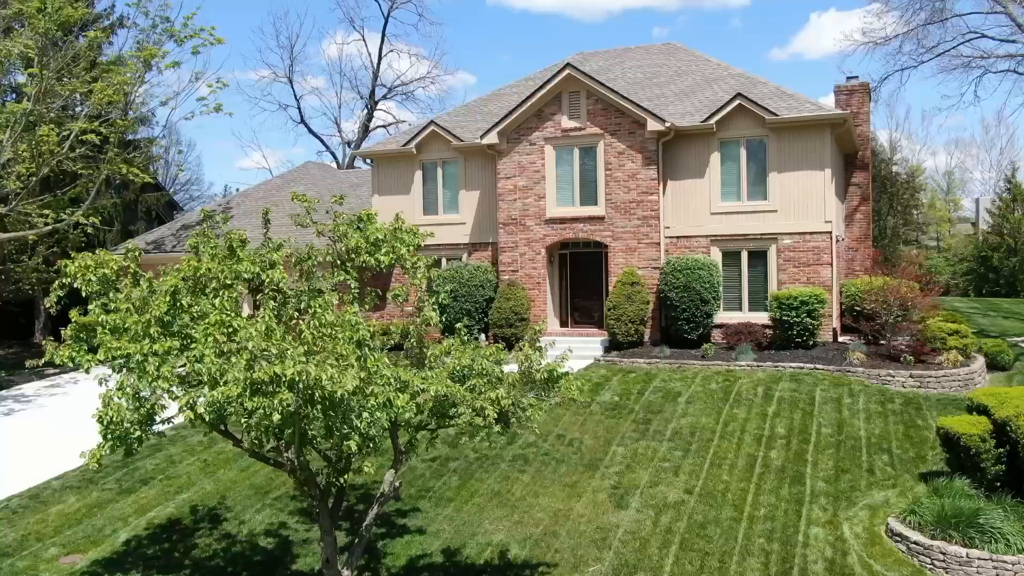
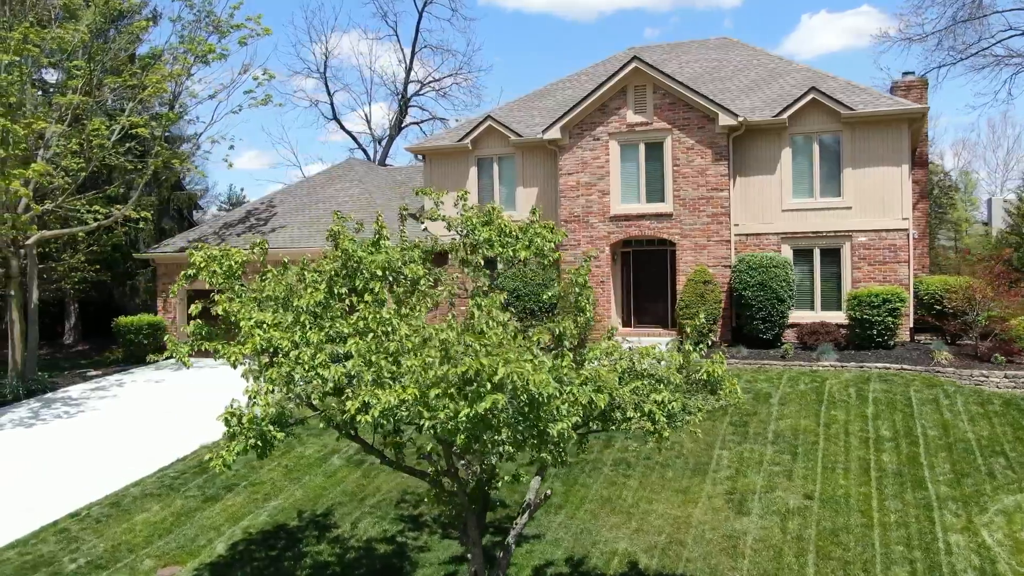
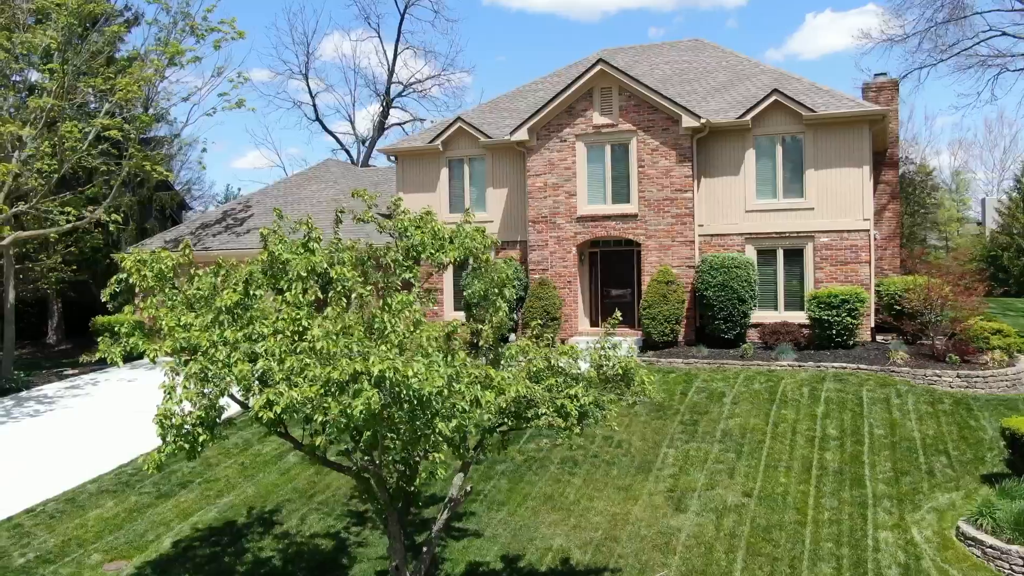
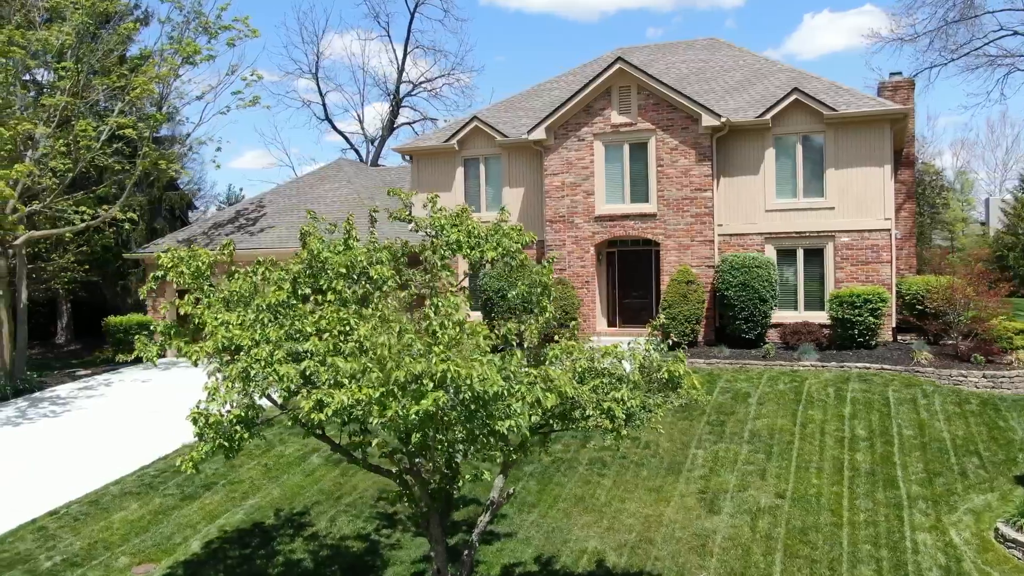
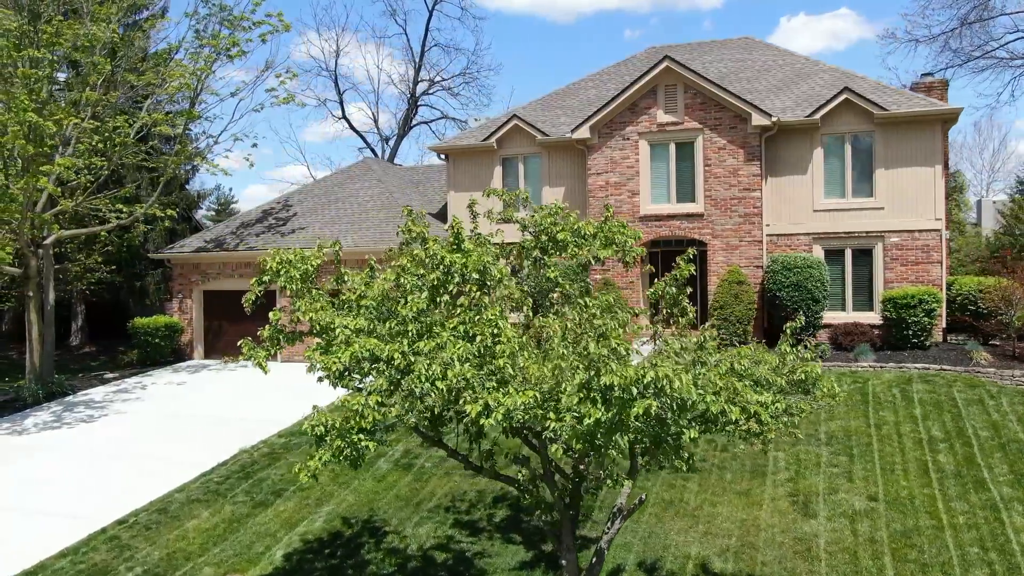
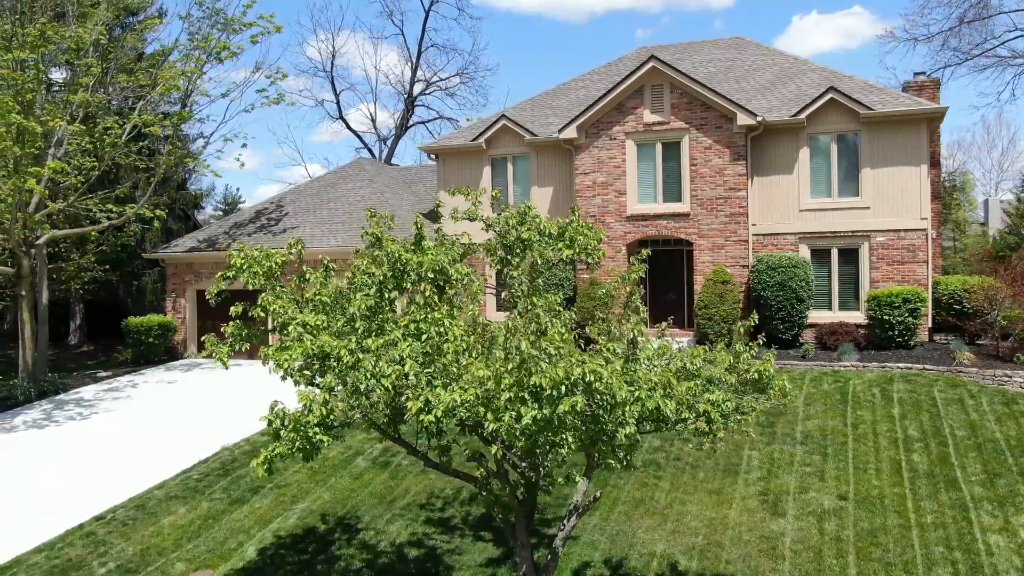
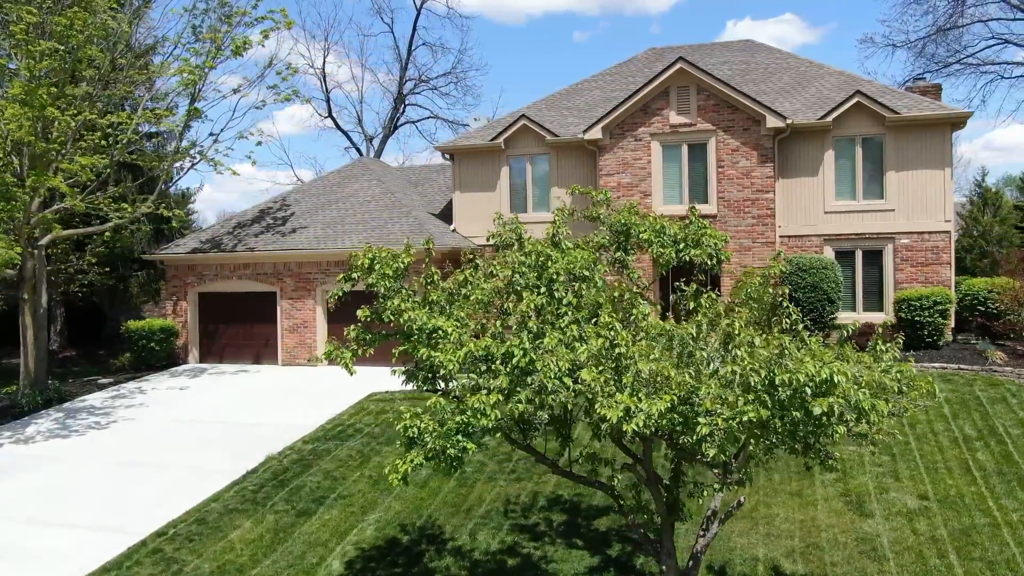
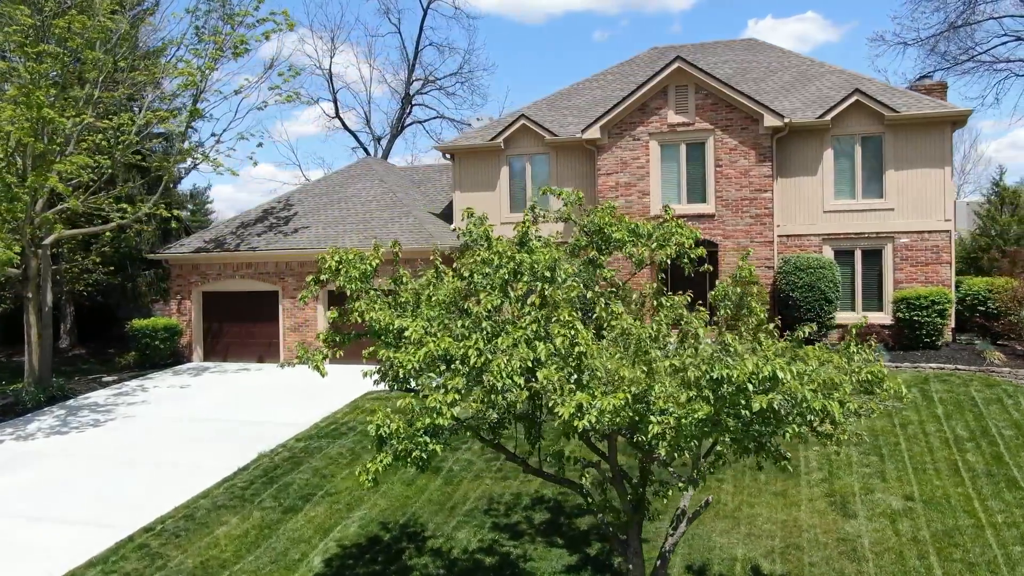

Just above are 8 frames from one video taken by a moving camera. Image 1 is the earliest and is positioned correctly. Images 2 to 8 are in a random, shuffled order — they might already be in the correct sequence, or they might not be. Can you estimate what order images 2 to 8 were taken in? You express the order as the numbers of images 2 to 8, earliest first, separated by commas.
3, 4, 2, 6, 5, 8, 7
